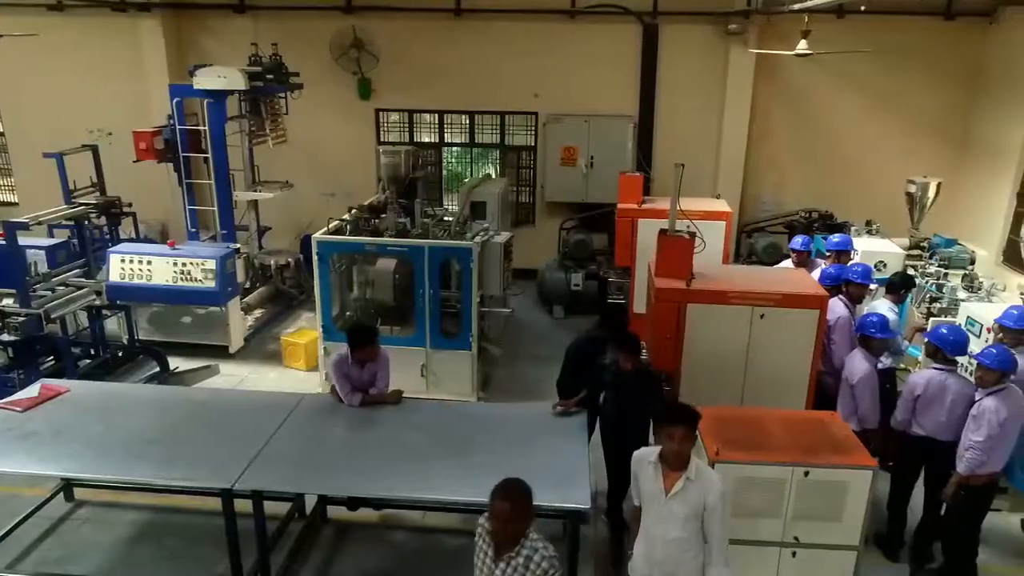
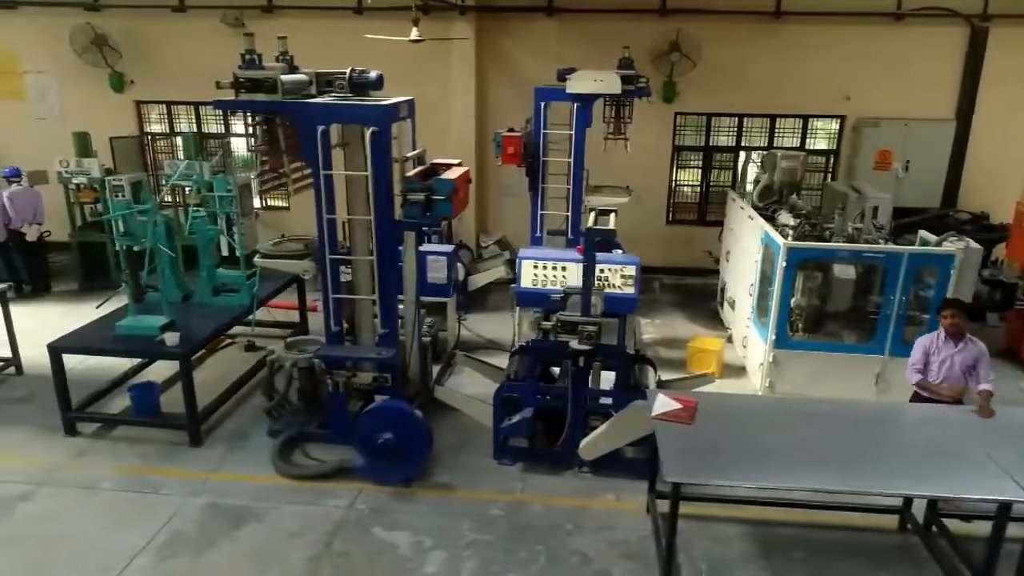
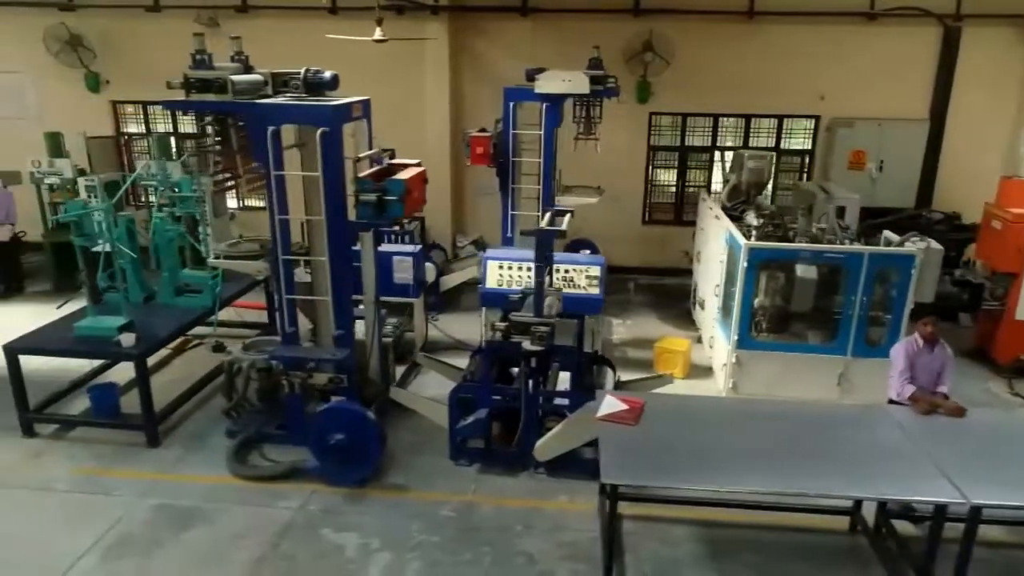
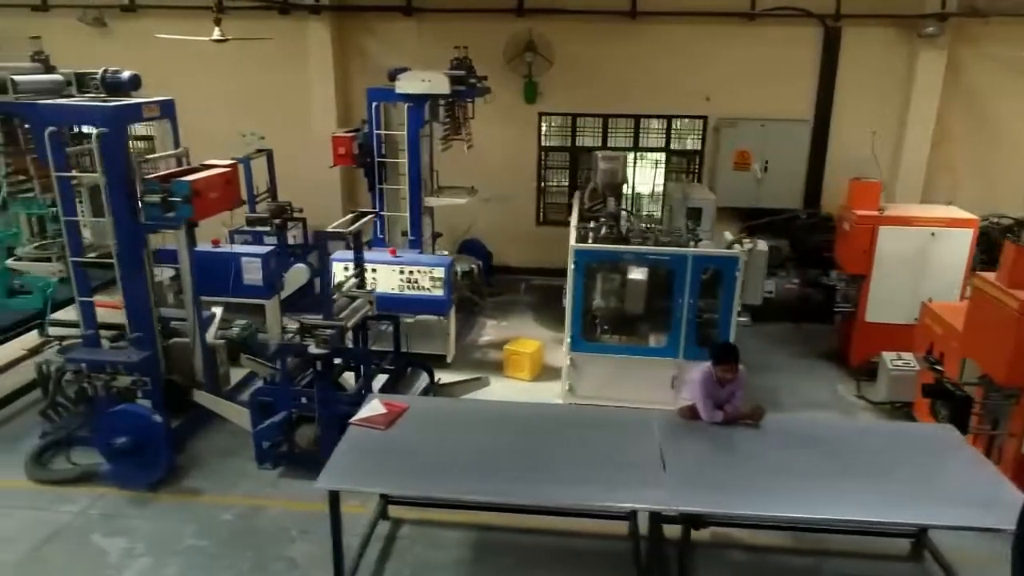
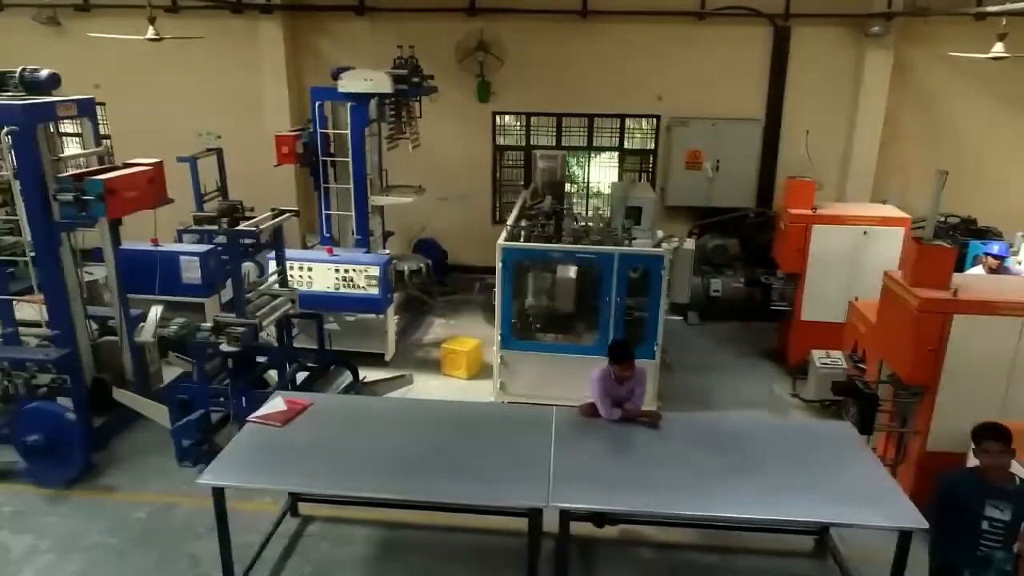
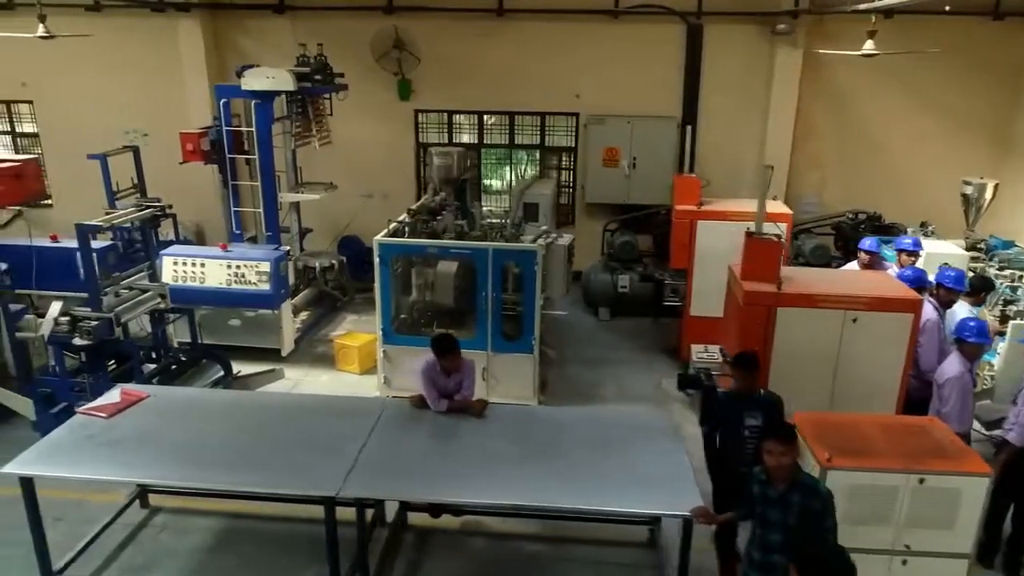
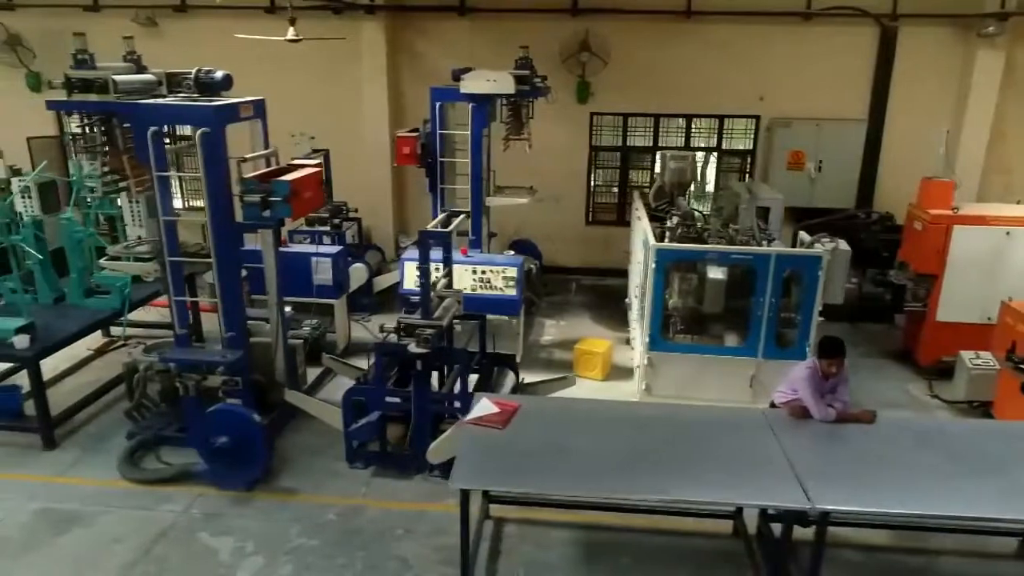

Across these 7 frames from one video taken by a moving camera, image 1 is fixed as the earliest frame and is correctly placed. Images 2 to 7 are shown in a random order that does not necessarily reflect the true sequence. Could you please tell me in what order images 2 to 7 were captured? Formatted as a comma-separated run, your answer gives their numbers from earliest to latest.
6, 5, 4, 7, 3, 2
